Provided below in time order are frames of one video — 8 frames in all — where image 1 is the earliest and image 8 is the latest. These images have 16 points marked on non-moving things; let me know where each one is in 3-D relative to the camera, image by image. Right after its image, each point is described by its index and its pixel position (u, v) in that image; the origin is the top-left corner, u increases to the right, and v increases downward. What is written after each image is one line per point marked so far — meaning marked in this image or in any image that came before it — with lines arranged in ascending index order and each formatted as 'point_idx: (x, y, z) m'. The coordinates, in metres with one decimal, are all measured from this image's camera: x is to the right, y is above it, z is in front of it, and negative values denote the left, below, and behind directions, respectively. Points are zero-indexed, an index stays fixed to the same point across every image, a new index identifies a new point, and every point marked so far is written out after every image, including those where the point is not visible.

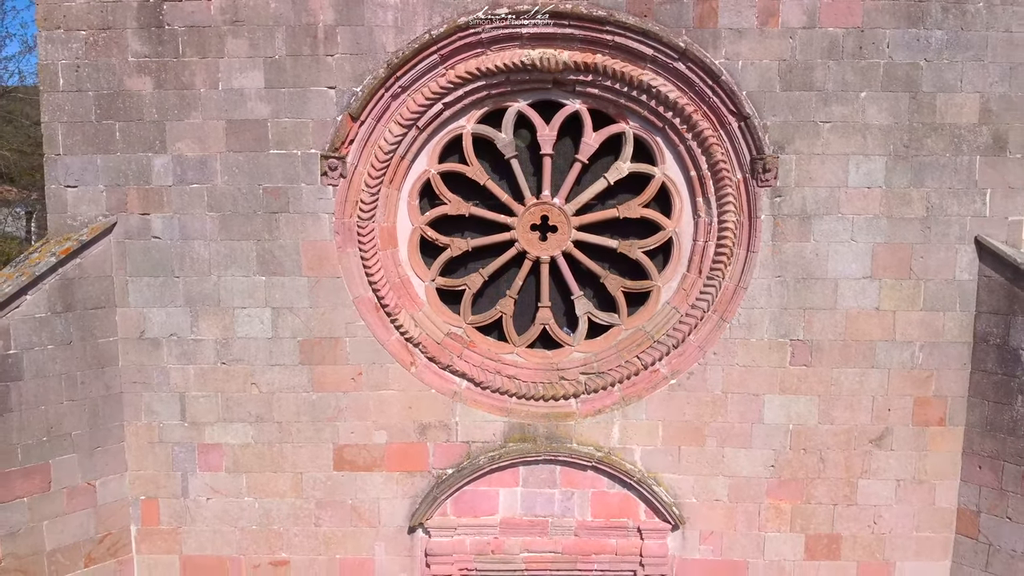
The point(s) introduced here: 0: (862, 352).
0: (+2.5, -0.5, +4.6) m
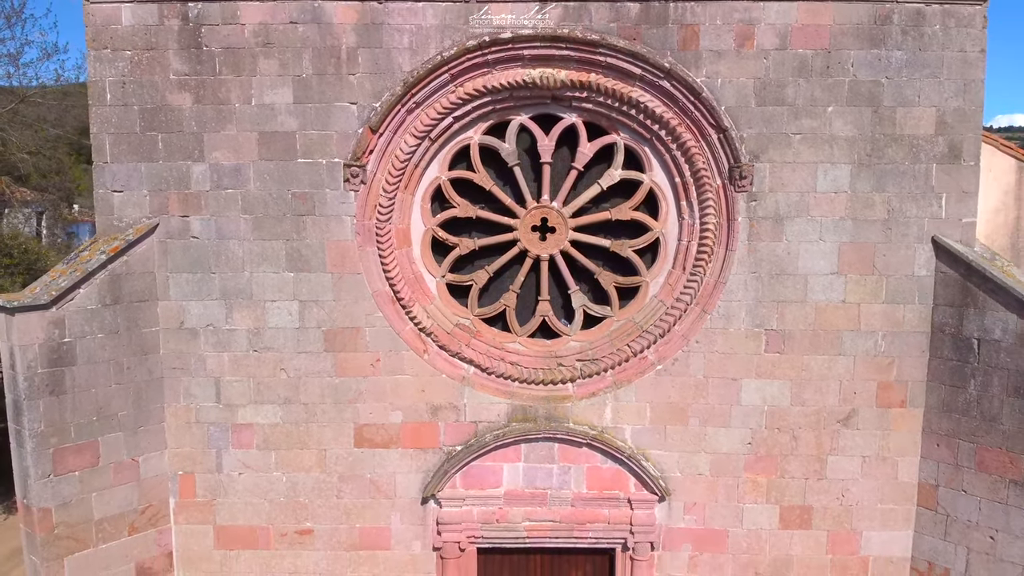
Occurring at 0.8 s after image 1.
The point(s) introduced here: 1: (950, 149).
0: (+2.6, -0.4, +5.1) m
1: (+3.4, +1.1, +4.9) m
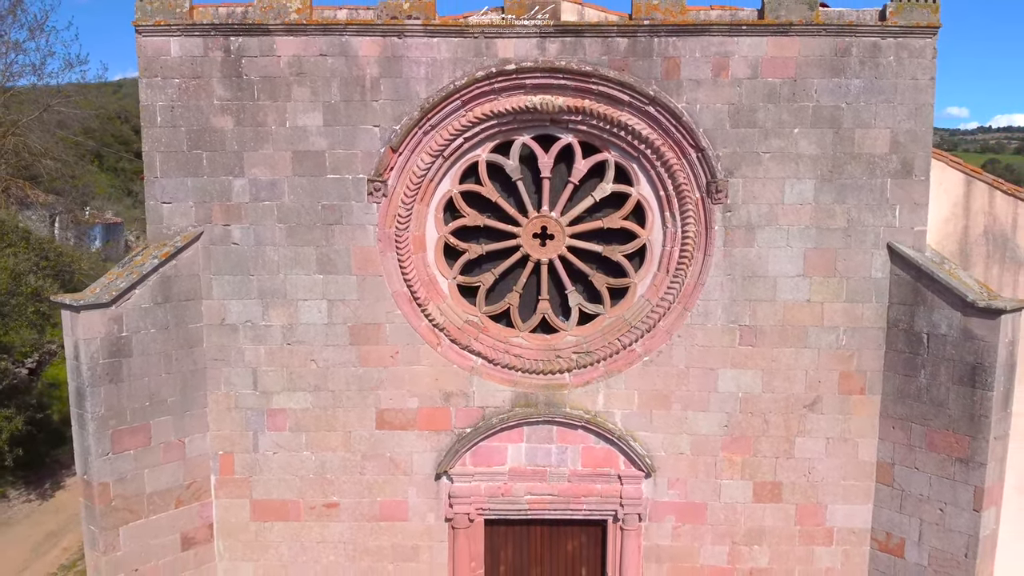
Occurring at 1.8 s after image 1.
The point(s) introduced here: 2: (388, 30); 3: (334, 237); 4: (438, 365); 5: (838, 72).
0: (+2.6, -0.4, +5.8) m
1: (+3.5, +1.1, +5.6) m
2: (-1.1, +2.2, +5.5) m
3: (-1.6, +0.5, +5.7) m
4: (-0.7, -0.7, +5.9) m
5: (+2.9, +1.9, +5.5) m
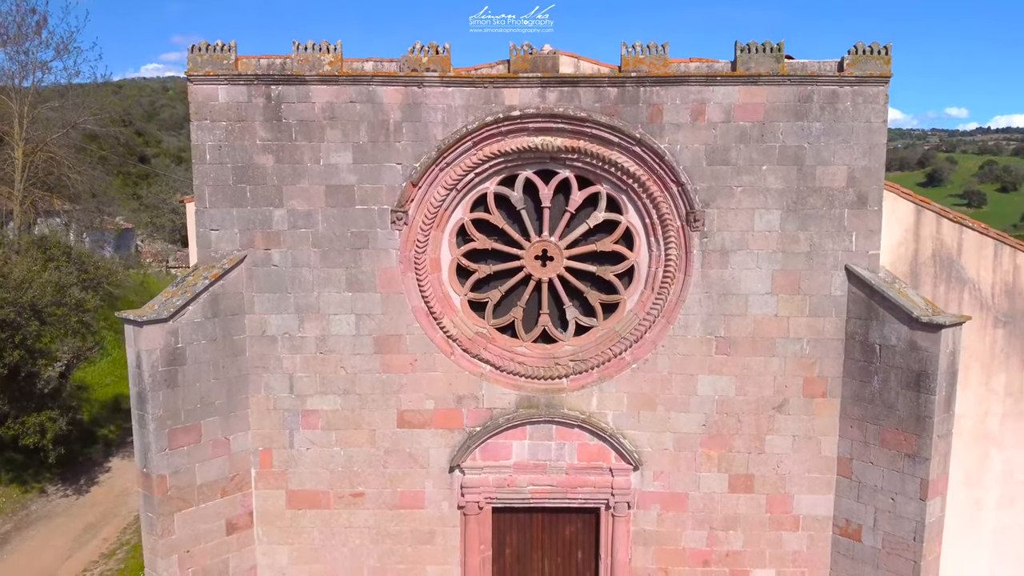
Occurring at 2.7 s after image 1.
0: (+2.6, -0.6, +6.6) m
1: (+3.5, +0.9, +6.4) m
2: (-1.0, +2.1, +6.3) m
3: (-1.5, +0.3, +6.5) m
4: (-0.6, -0.9, +6.7) m
5: (+2.9, +1.7, +6.4) m
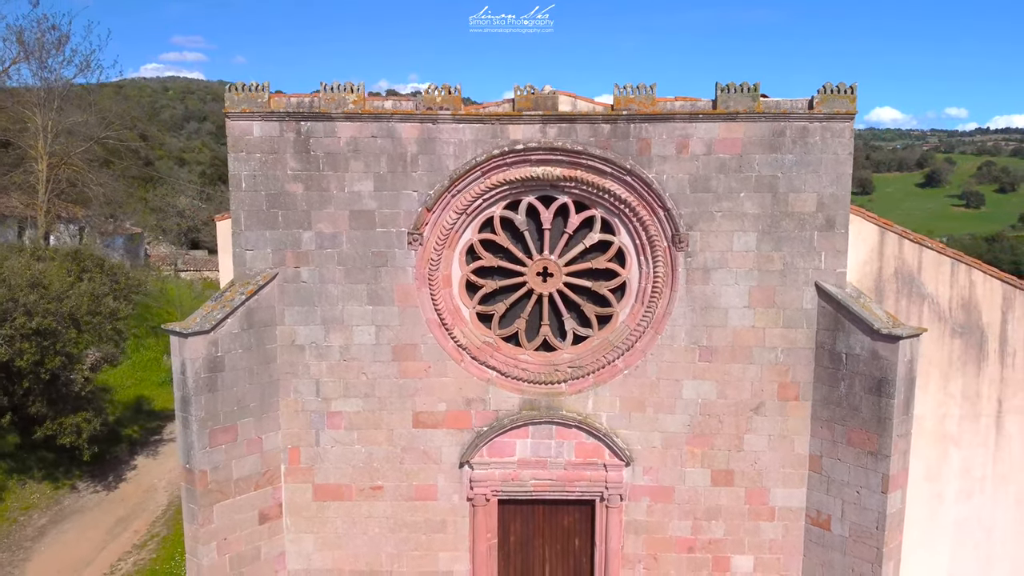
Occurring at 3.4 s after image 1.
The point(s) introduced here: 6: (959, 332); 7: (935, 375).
0: (+2.7, -0.8, +7.4) m
1: (+3.6, +0.8, +7.2) m
2: (-1.0, +1.9, +7.0) m
3: (-1.5, +0.1, +7.3) m
4: (-0.6, -1.0, +7.4) m
5: (+2.9, +1.6, +7.1) m
6: (+5.4, -0.5, +7.7) m
7: (+5.2, -1.1, +7.8) m
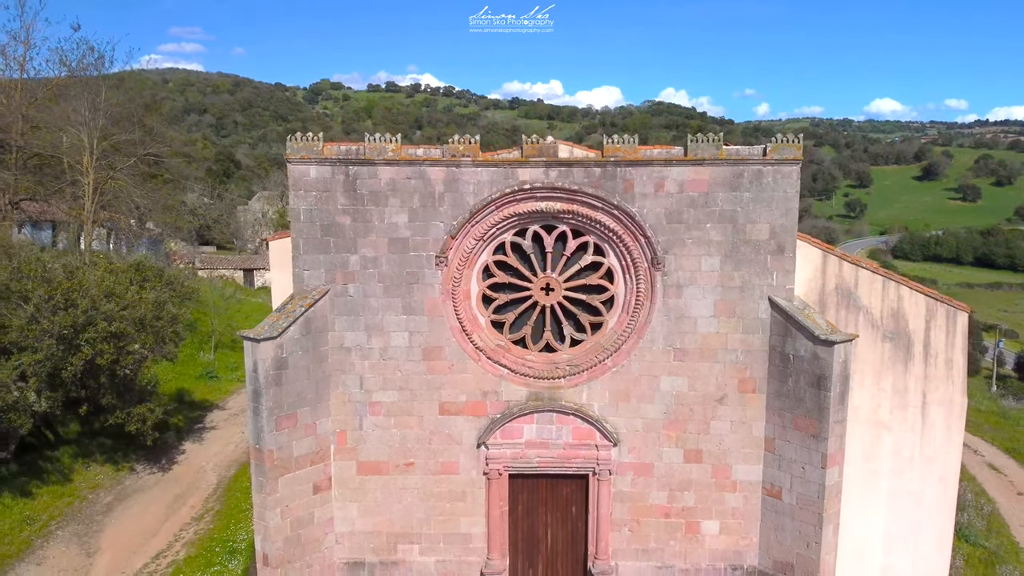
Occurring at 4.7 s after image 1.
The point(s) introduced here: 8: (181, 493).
0: (+2.8, -0.9, +9.0) m
1: (+3.7, +0.6, +8.8) m
2: (-0.8, +1.7, +8.6) m
3: (-1.4, -0.1, +8.9) m
4: (-0.5, -1.2, +9.0) m
5: (+3.1, +1.4, +8.7) m
6: (+5.5, -0.7, +9.3) m
7: (+5.3, -1.2, +9.4) m
8: (-6.8, -4.2, +13.1) m
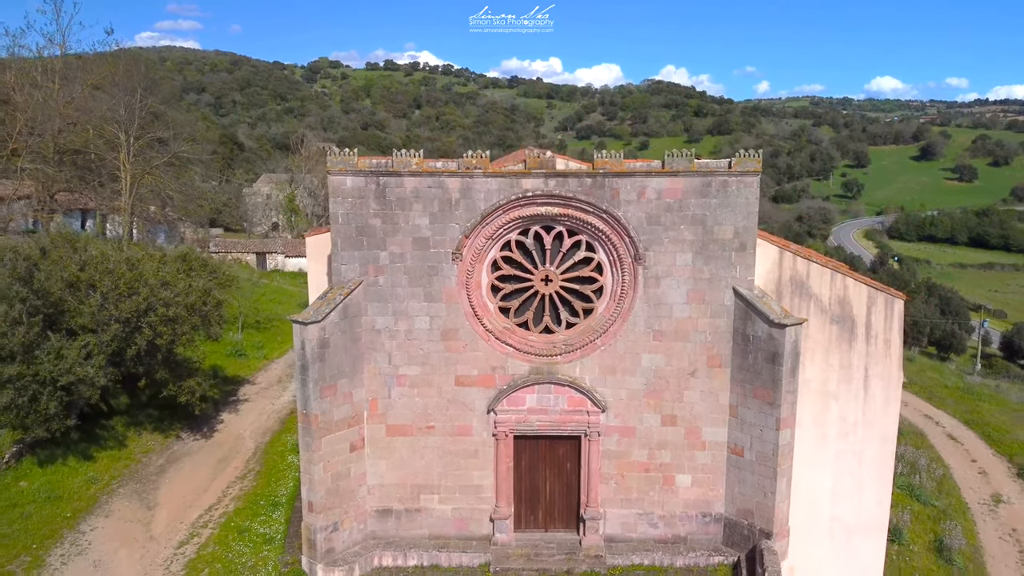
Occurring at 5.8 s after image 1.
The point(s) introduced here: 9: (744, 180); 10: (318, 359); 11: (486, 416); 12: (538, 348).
0: (+2.9, -0.8, +10.7) m
1: (+3.8, +0.7, +10.4) m
2: (-0.8, +1.8, +10.2) m
3: (-1.3, +0.1, +10.5) m
4: (-0.4, -1.1, +10.7) m
5: (+3.1, +1.5, +10.3) m
6: (+5.6, -0.6, +11.0) m
7: (+5.4, -1.1, +11.1) m
8: (-6.8, -3.9, +14.9) m
9: (+3.7, +1.7, +10.3) m
10: (-3.1, -1.2, +10.2) m
11: (-0.5, -2.2, +10.9) m
12: (+0.4, -1.0, +10.8) m
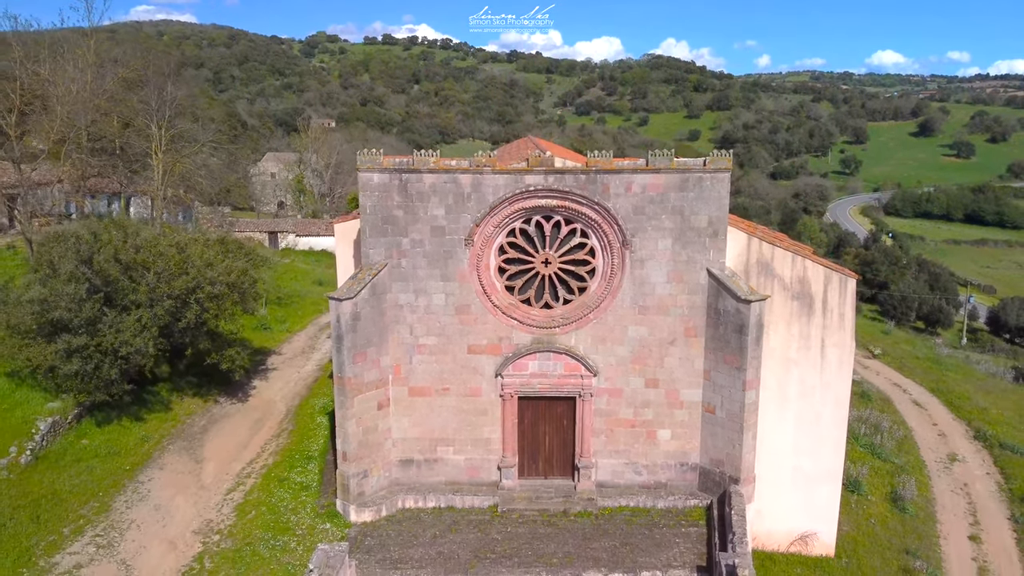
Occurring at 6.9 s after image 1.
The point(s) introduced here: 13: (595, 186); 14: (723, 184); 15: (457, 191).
0: (+3.0, -0.4, +12.4) m
1: (+3.8, +1.1, +12.1) m
2: (-0.7, +2.2, +11.8) m
3: (-1.2, +0.4, +12.2) m
4: (-0.3, -0.7, +12.5) m
5: (+3.2, +1.9, +12.0) m
6: (+5.7, -0.2, +12.7) m
7: (+5.5, -0.7, +12.9) m
8: (-6.7, -3.4, +16.7) m
9: (+3.8, +2.1, +11.9) m
10: (-3.0, -0.8, +11.9) m
11: (-0.4, -1.8, +12.7) m
12: (+0.5, -0.7, +12.5) m
13: (+1.5, +1.9, +11.9) m
14: (+3.9, +2.0, +11.9) m
15: (-1.0, +1.8, +11.9) m
